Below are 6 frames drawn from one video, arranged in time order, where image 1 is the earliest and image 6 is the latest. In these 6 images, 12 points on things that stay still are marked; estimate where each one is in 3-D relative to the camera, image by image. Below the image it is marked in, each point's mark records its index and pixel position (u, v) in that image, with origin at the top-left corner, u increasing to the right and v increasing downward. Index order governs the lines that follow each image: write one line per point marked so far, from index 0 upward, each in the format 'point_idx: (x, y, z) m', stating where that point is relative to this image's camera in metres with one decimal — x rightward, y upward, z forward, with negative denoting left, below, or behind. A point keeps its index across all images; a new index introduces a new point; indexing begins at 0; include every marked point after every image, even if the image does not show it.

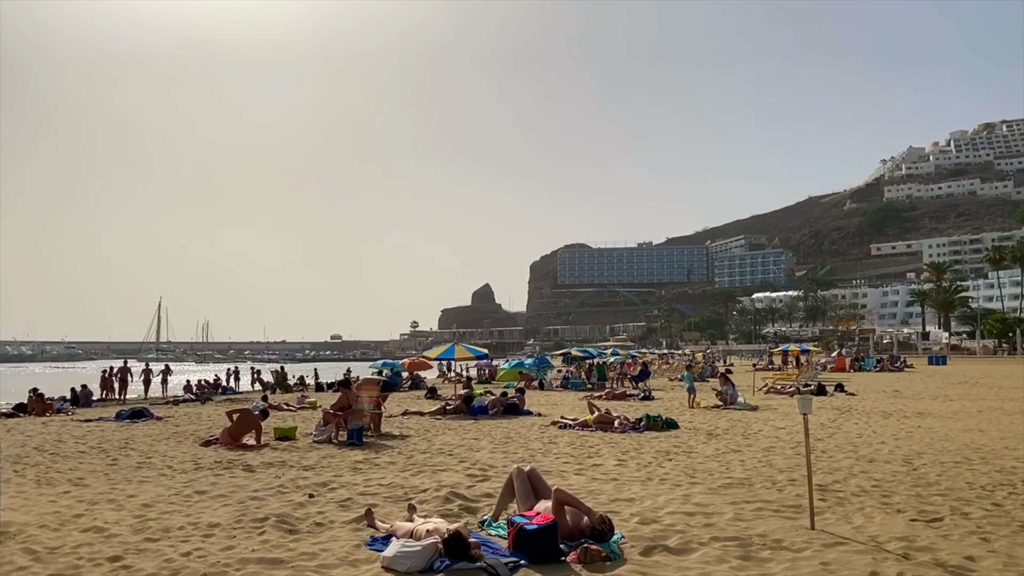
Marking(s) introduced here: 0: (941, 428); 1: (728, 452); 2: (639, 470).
0: (+7.5, -2.5, +14.2) m
1: (+2.9, -2.2, +10.8) m
2: (+1.5, -2.1, +9.2) m
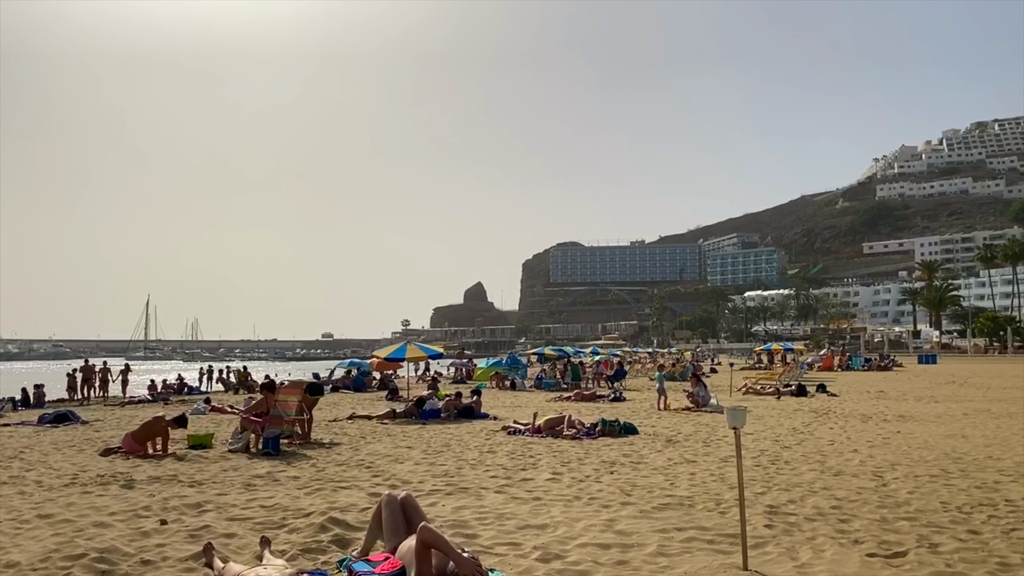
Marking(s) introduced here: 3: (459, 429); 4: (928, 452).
0: (+6.6, -2.4, +13.1) m
1: (+2.1, -2.1, +9.7) m
2: (+0.6, -2.0, +8.1) m
3: (-0.9, -2.4, +13.4) m
4: (+5.5, -2.2, +10.7) m
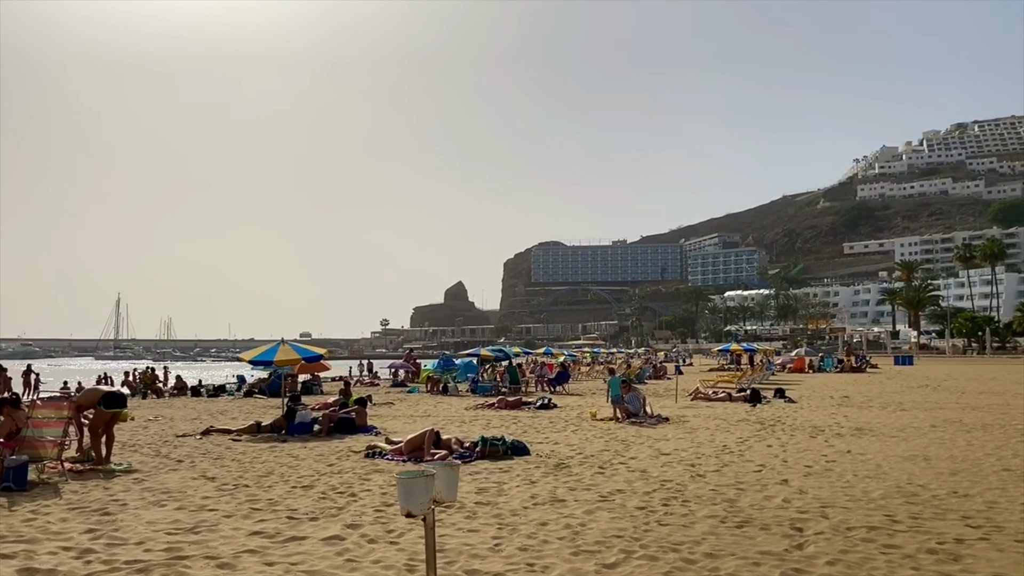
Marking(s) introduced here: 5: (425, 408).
0: (+4.8, -2.2, +10.7) m
1: (+0.3, -1.9, +7.2) m
2: (-1.1, -1.8, +5.6) m
3: (-2.7, -2.2, +10.9) m
4: (+3.8, -2.0, +8.3) m
5: (-2.1, -2.8, +19.1) m
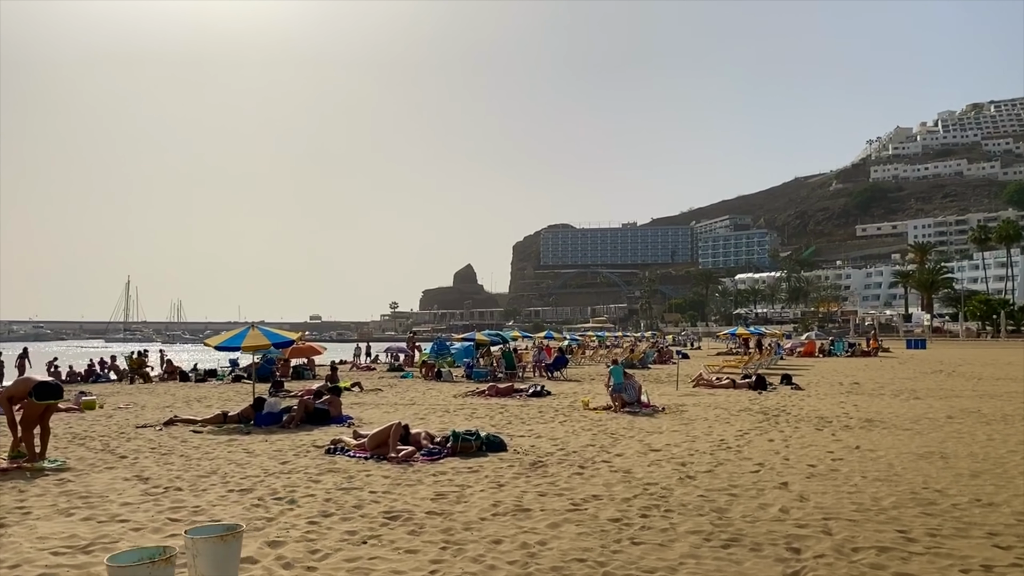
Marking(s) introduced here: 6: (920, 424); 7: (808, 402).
0: (+4.5, -2.0, +9.7) m
1: (0.0, -1.8, +6.3) m
2: (-1.5, -1.7, +4.7) m
3: (-3.0, -2.0, +10.0) m
4: (+3.4, -1.8, +7.3) m
5: (-2.3, -2.4, +18.2) m
6: (+6.4, -2.1, +12.6) m
7: (+5.9, -2.3, +16.2) m
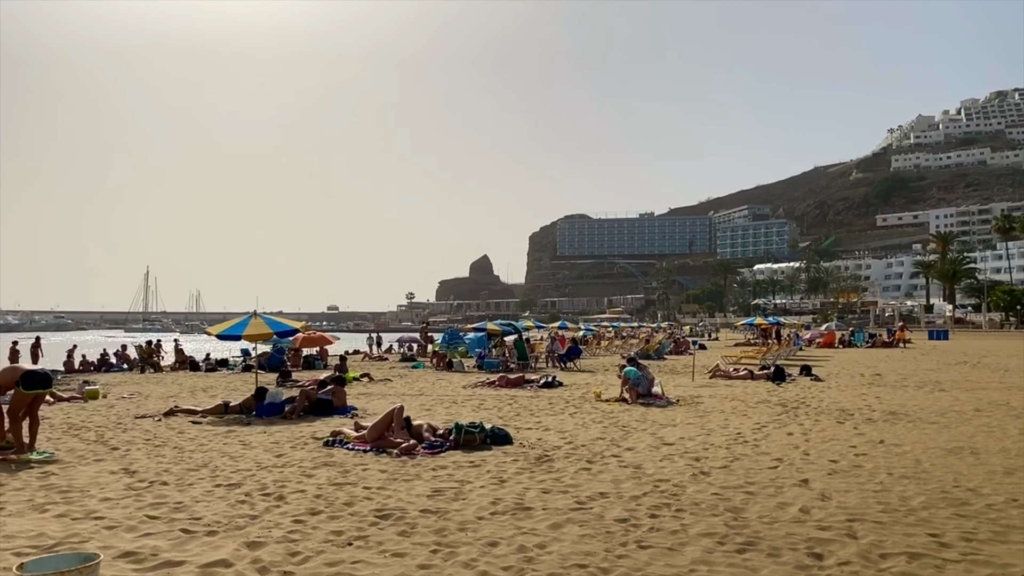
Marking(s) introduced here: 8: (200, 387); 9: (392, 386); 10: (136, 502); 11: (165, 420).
0: (+4.6, -1.8, +9.2) m
1: (0.0, -1.7, +5.9) m
2: (-1.5, -1.6, +4.3) m
3: (-3.0, -1.8, +9.7) m
4: (+3.4, -1.7, +6.9) m
5: (-2.0, -2.2, +17.9) m
6: (+6.5, -1.9, +12.1) m
7: (+6.1, -2.1, +15.6) m
8: (-6.8, -2.2, +17.6) m
9: (-2.7, -2.2, +17.8) m
10: (-2.9, -1.7, +6.3) m
11: (-5.1, -1.9, +11.7) m
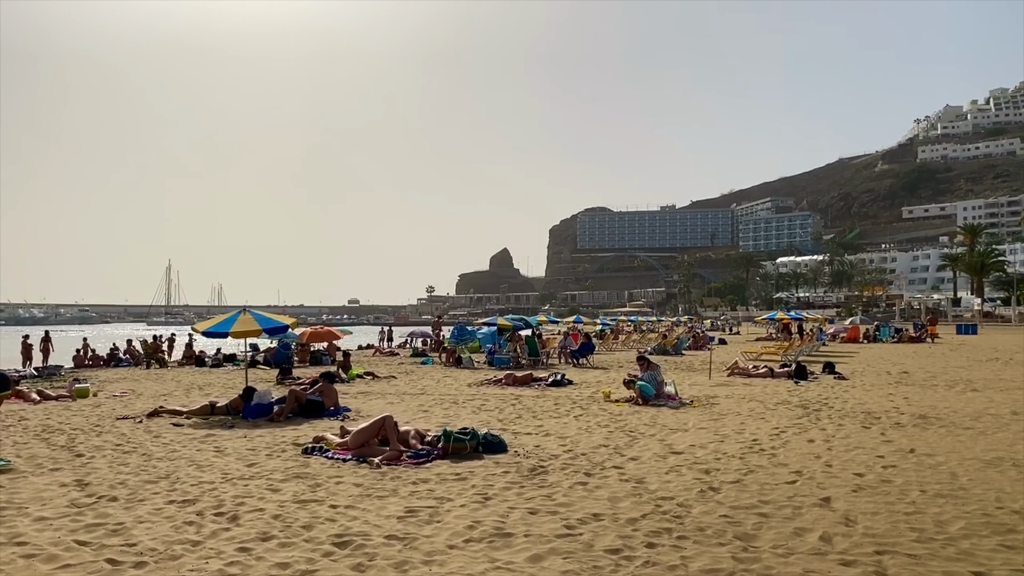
0: (+4.5, -1.8, +8.4) m
1: (-0.2, -1.6, +5.2) m
2: (-1.7, -1.6, +3.7) m
3: (-3.0, -1.7, +9.0) m
4: (+3.3, -1.7, +6.0) m
5: (-1.9, -2.0, +17.2) m
6: (+6.6, -1.9, +11.2) m
7: (+6.2, -1.9, +14.8) m
8: (-6.7, -2.0, +17.0) m
9: (-2.5, -2.1, +17.1) m
10: (-3.1, -1.7, +5.7) m
11: (-5.1, -1.8, +11.2) m
